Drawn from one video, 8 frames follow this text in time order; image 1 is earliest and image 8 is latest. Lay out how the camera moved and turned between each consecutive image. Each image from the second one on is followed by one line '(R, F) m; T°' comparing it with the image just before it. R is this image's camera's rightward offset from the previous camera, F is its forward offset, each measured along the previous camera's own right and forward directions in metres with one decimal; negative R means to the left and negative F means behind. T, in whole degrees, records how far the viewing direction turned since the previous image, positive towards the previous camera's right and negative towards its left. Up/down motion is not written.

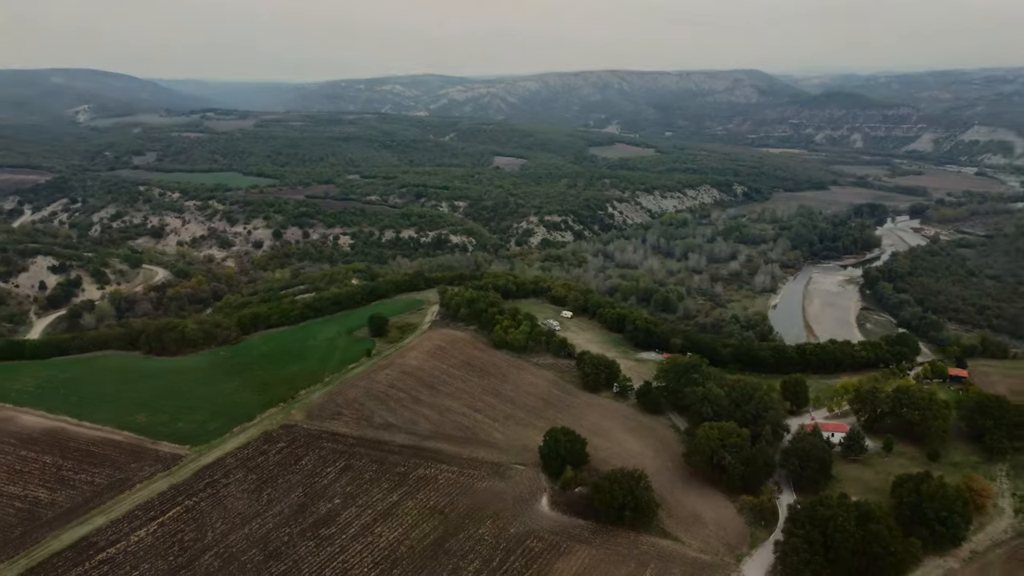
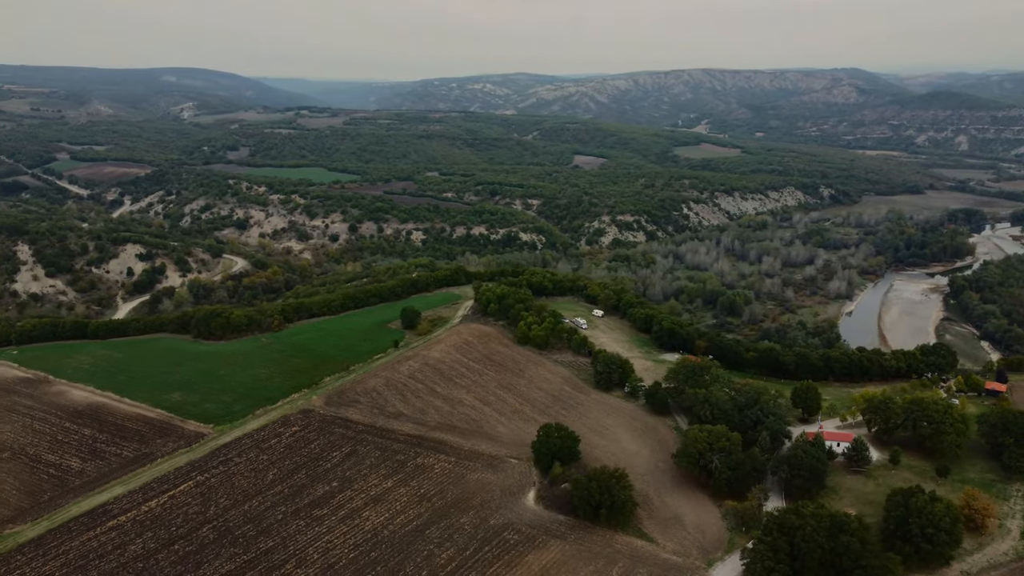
(+3.6, -0.2) m; -6°
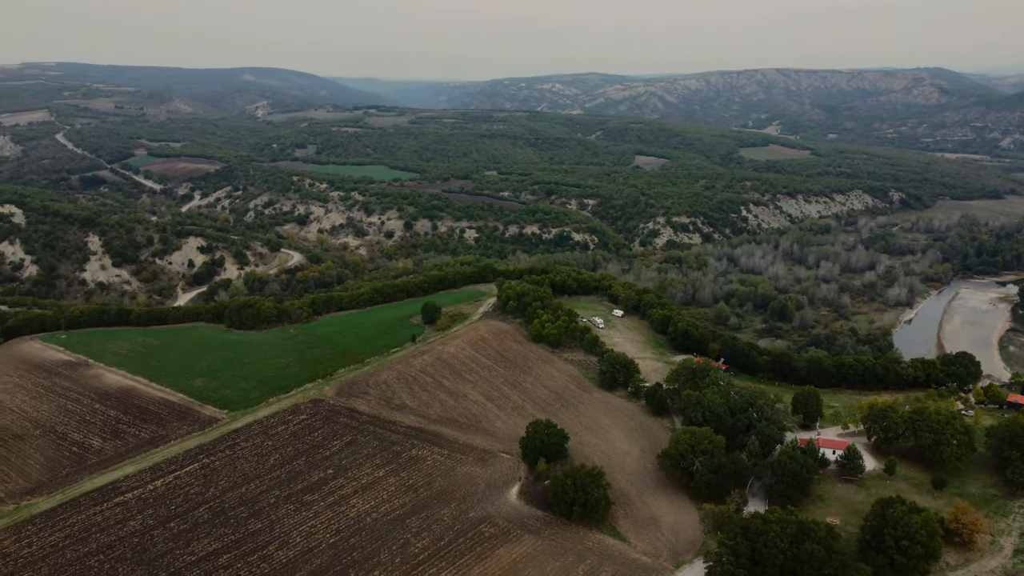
(+3.1, -0.2) m; -5°
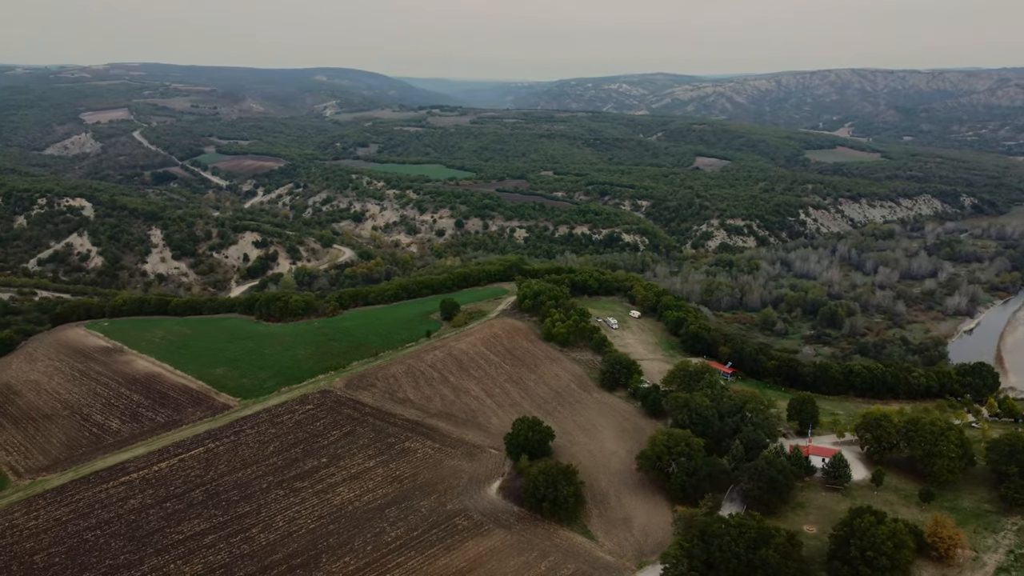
(+3.1, -0.2) m; -5°
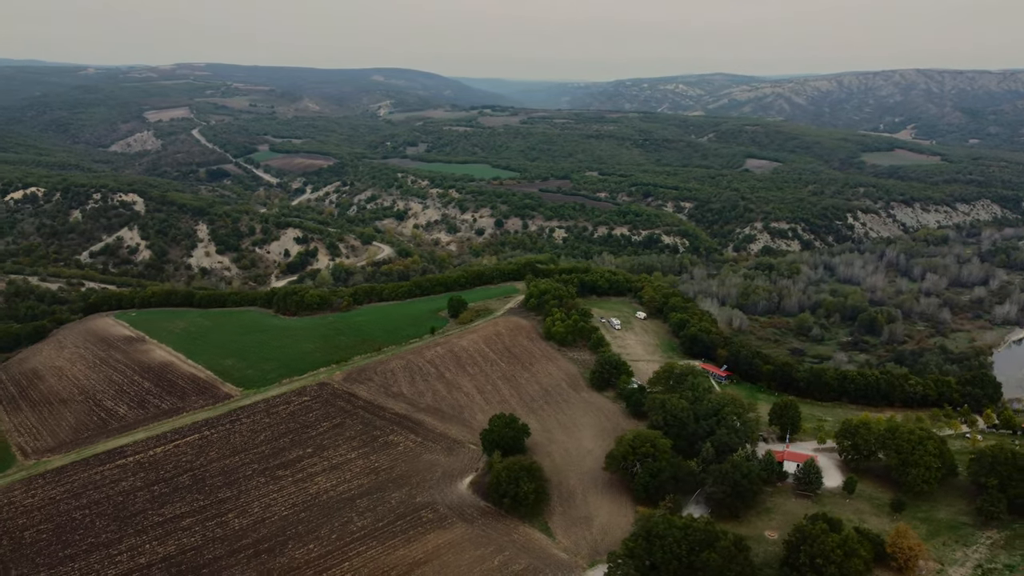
(+3.1, -0.2) m; -4°
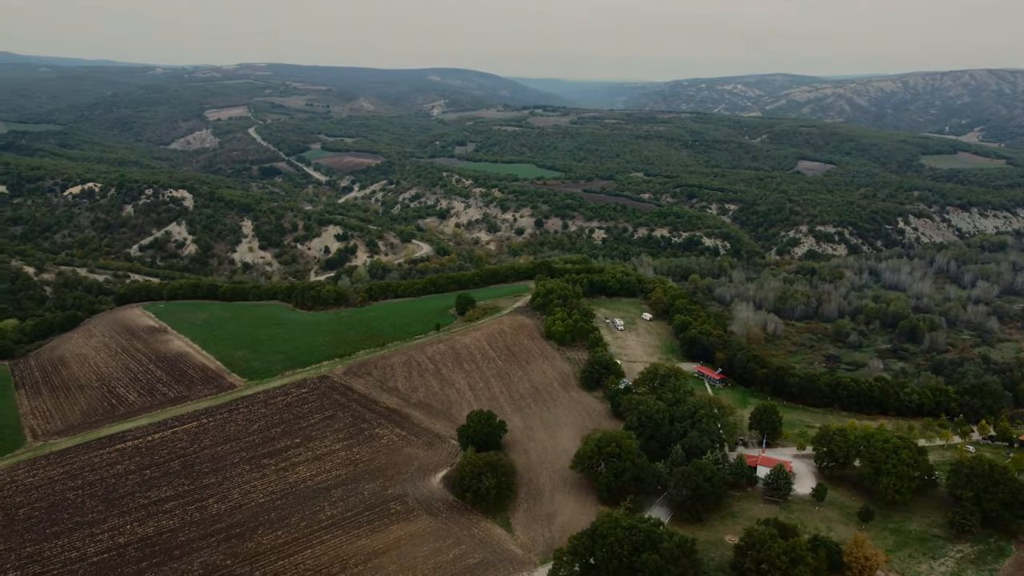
(+3.1, -0.2) m; -4°
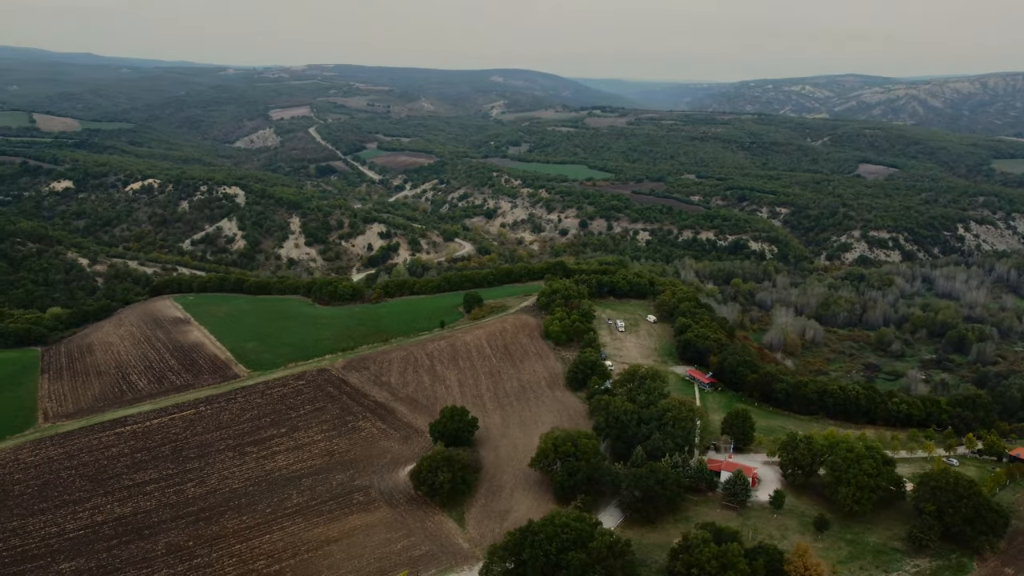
(+3.7, -0.1) m; -4°
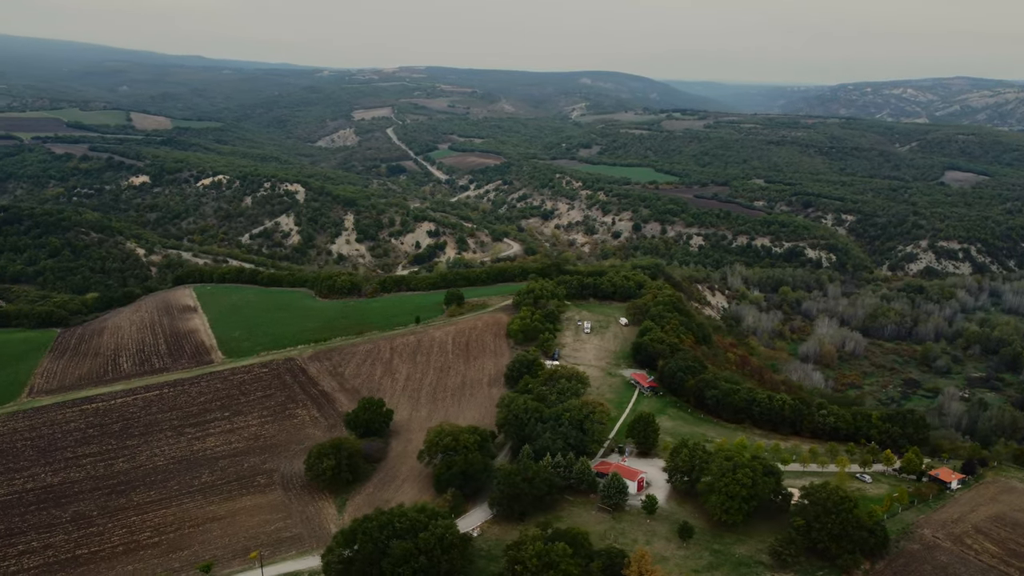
(+7.3, 0.0) m; -6°
